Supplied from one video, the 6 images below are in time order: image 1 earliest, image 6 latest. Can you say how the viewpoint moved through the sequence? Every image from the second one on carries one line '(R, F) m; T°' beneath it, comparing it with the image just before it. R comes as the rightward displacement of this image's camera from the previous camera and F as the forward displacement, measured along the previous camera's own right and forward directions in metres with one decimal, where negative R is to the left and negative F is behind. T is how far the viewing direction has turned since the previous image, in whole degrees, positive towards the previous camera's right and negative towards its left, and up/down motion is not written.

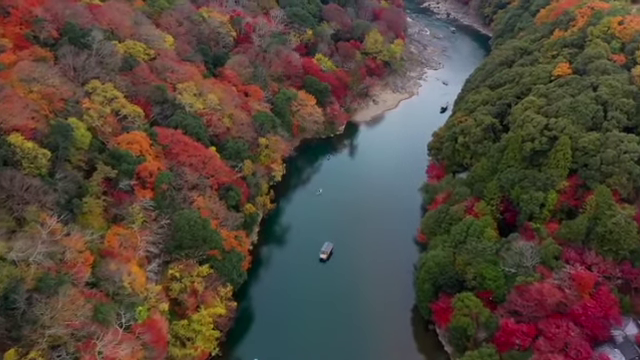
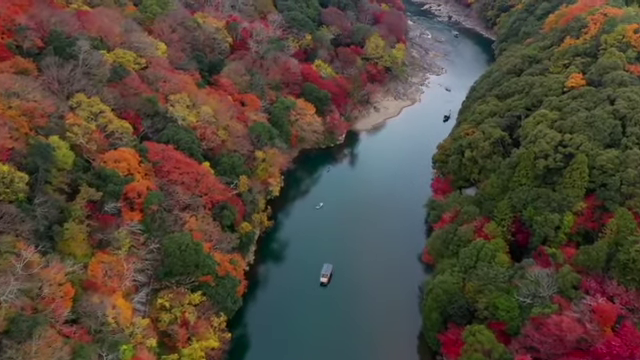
(-0.1, +2.0) m; 0°
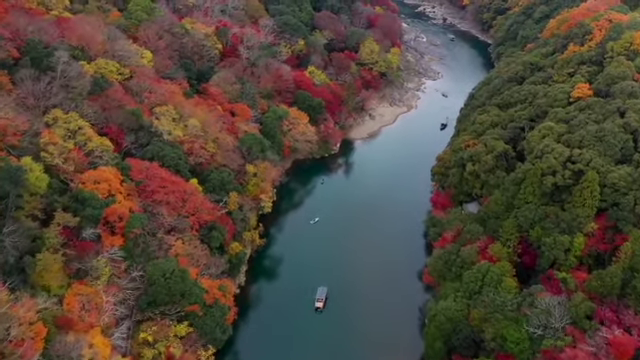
(-0.1, +1.9) m; +1°
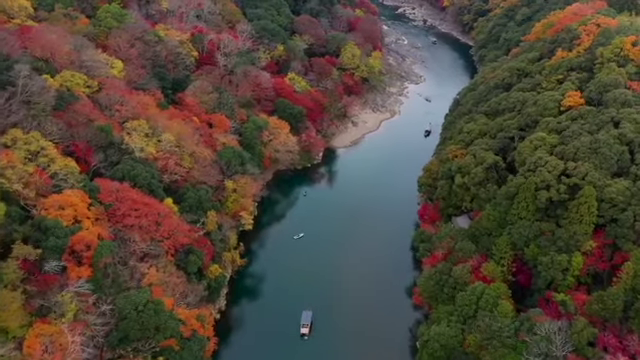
(-0.1, +1.7) m; +2°
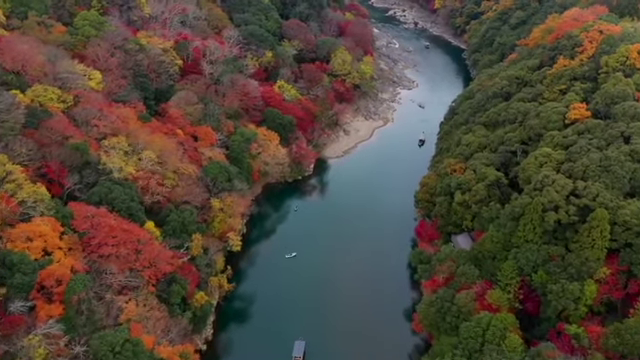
(-0.2, +2.0) m; +1°
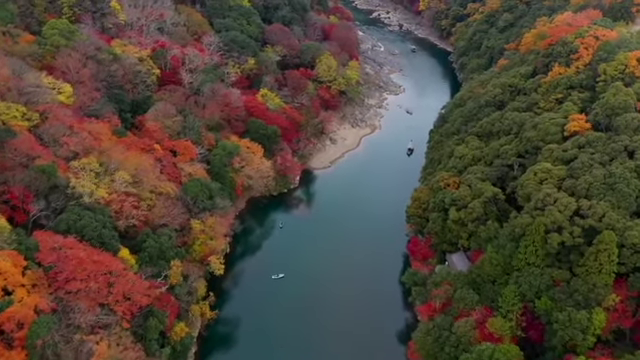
(-0.1, +1.9) m; +1°
